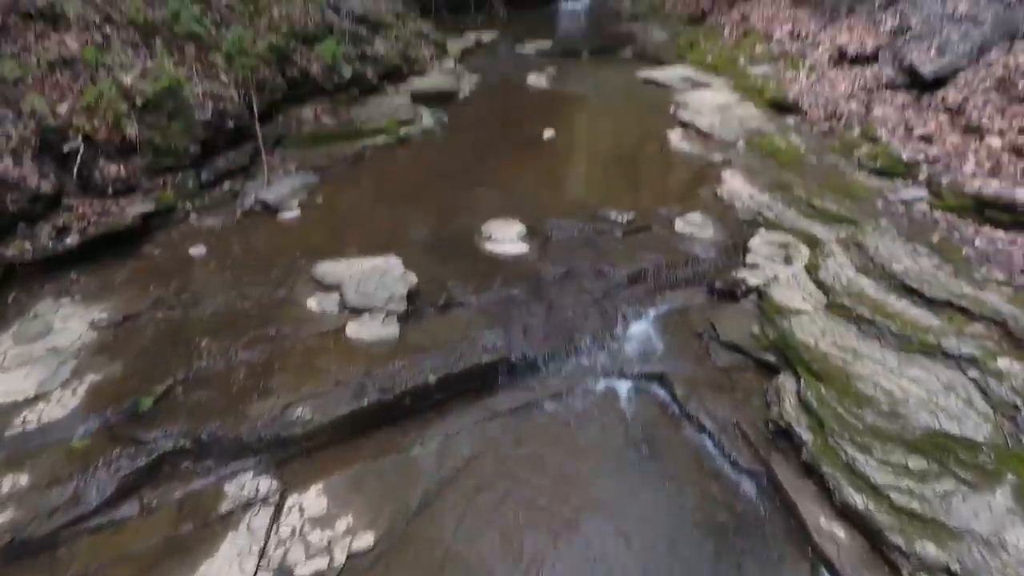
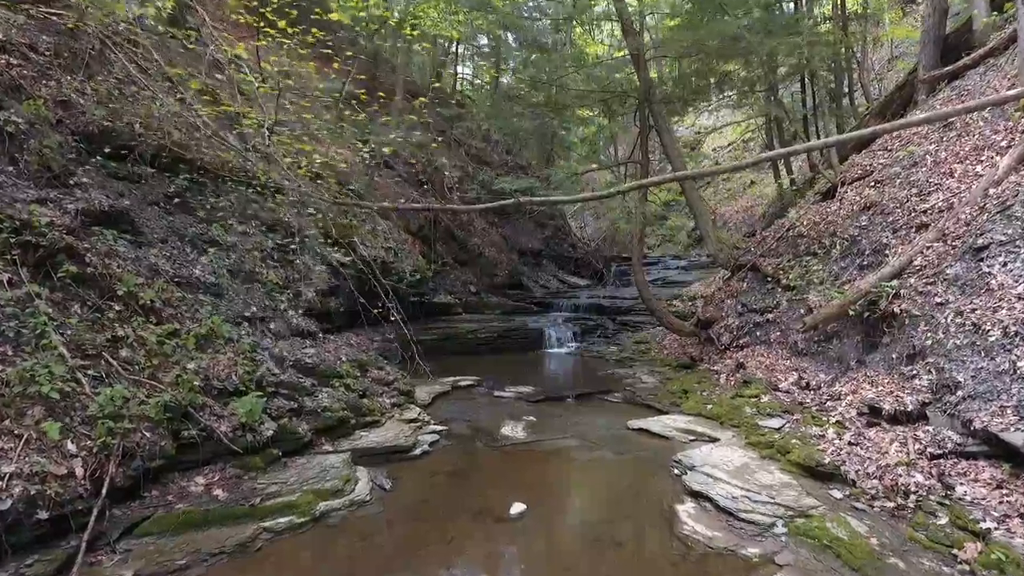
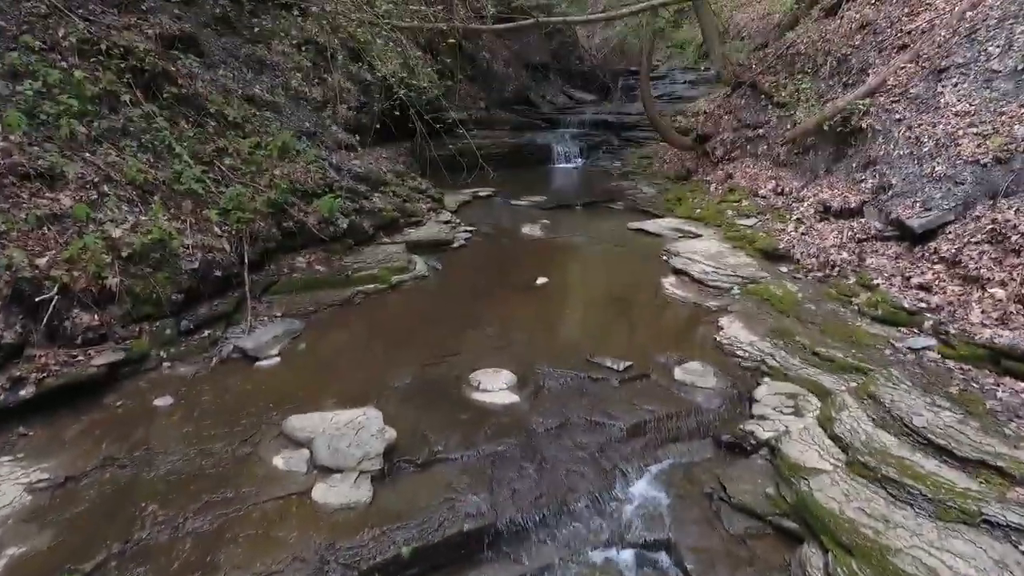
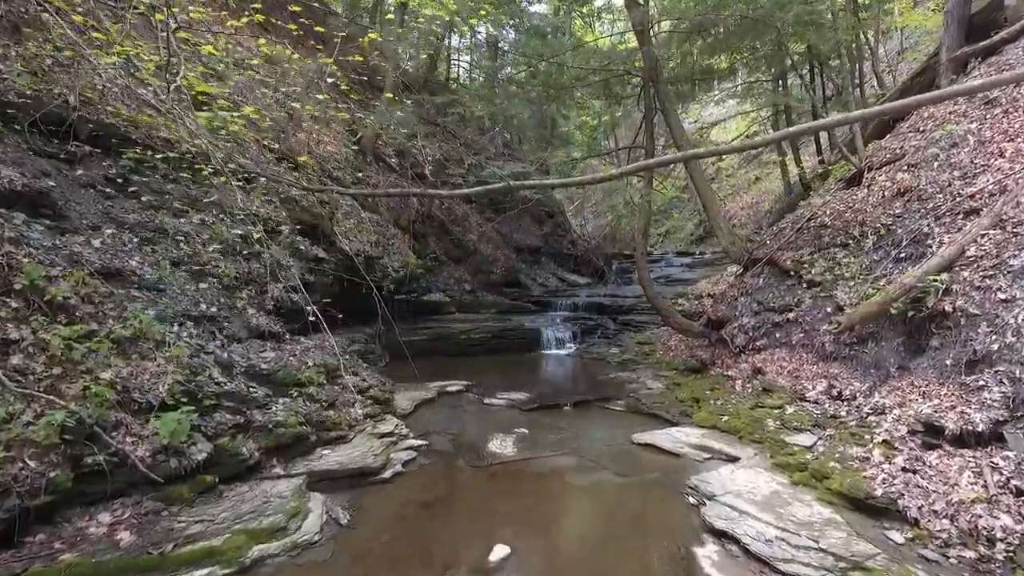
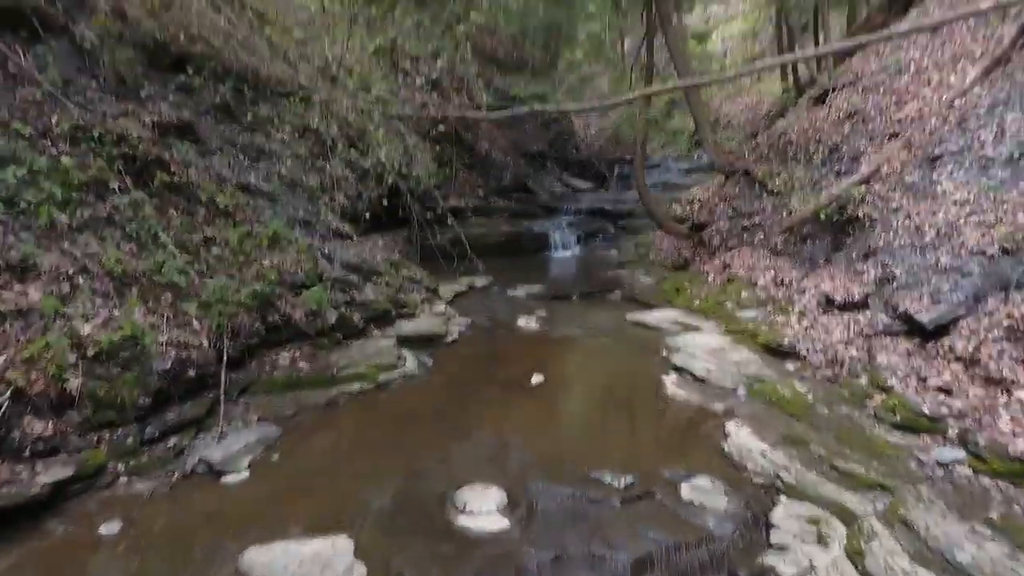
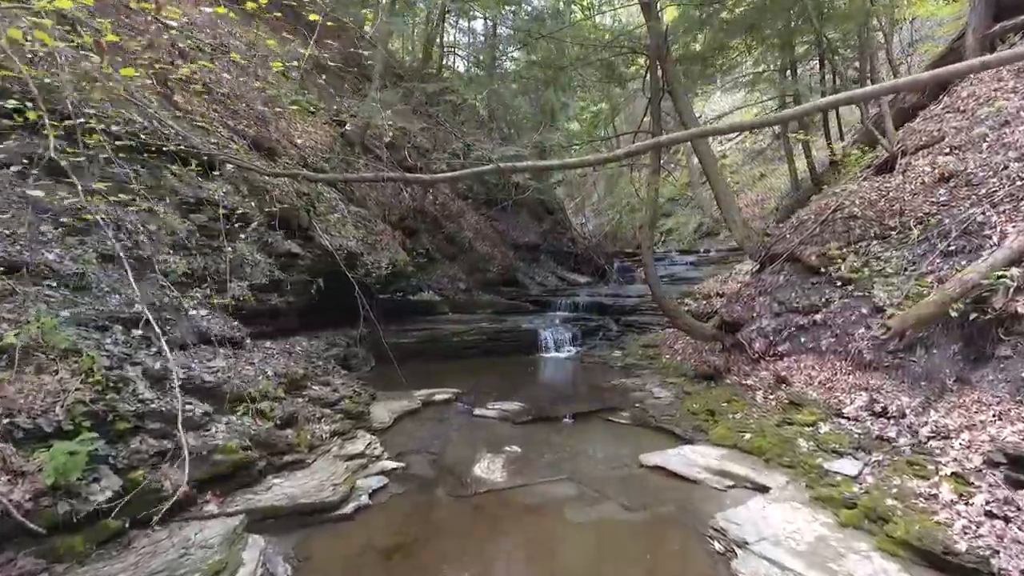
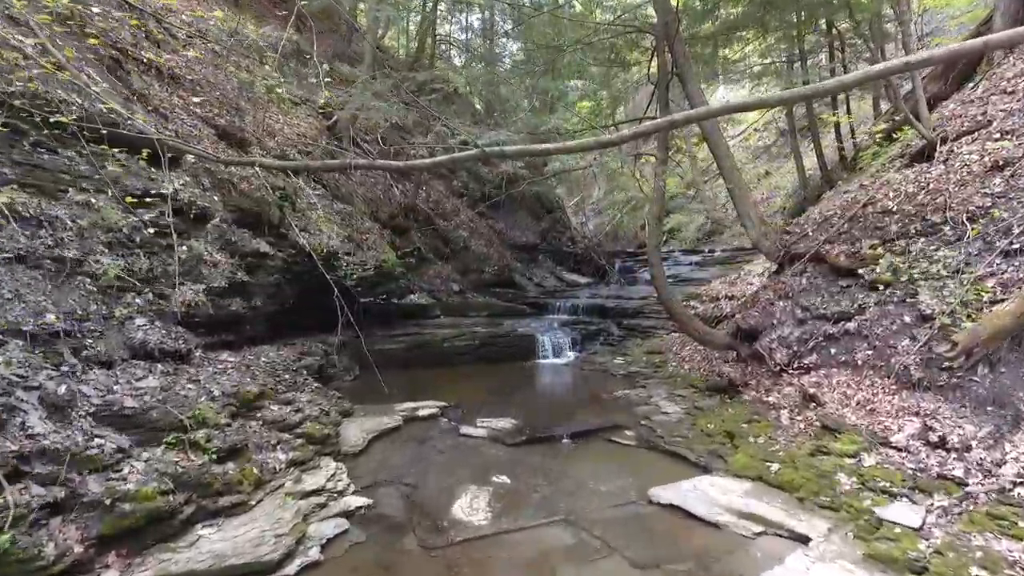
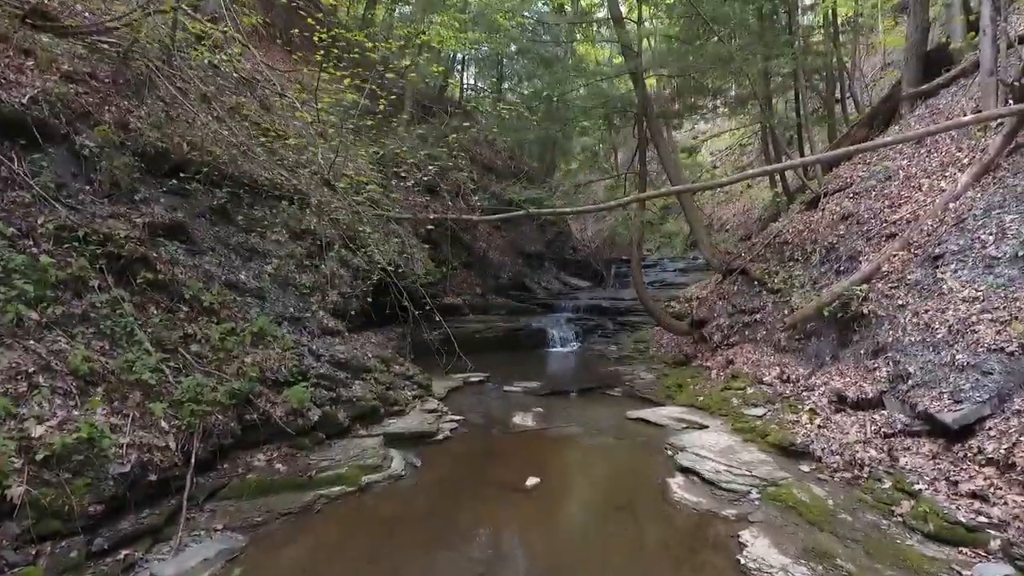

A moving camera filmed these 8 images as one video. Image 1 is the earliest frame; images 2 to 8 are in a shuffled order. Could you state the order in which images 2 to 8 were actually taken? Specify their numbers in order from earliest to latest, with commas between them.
3, 5, 8, 2, 4, 6, 7
